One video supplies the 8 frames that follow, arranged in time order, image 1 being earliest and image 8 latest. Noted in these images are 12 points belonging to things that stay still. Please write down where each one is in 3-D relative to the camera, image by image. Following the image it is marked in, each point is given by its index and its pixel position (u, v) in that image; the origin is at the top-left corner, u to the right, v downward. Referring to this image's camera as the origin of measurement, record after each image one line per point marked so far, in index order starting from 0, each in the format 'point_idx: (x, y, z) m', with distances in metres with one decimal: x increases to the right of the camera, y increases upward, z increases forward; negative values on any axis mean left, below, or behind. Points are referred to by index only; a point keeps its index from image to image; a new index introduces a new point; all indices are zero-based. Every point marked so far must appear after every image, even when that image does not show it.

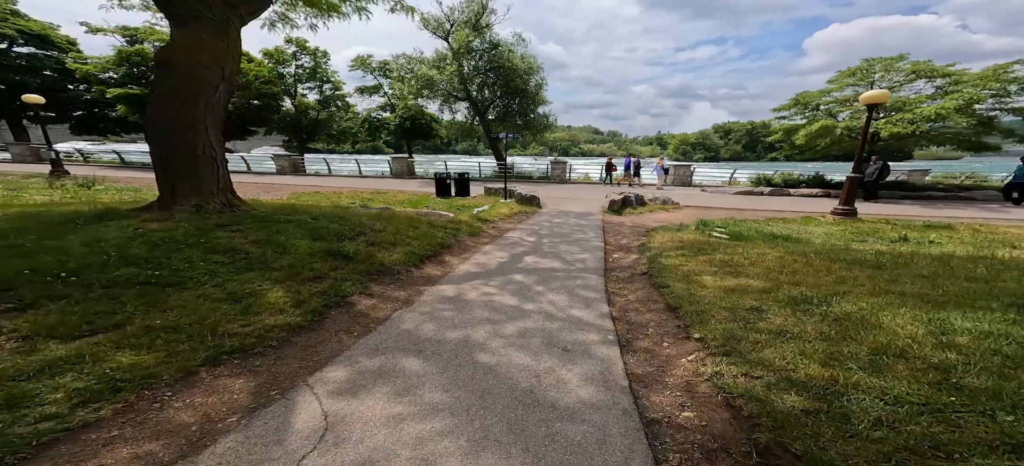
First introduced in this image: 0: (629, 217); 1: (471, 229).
0: (+4.2, +0.6, +12.9) m
1: (-1.0, +0.1, +9.0) m
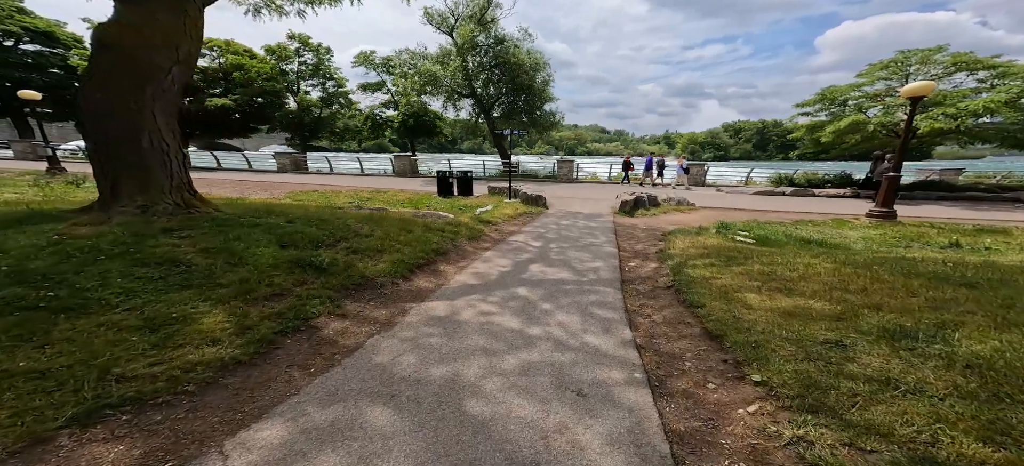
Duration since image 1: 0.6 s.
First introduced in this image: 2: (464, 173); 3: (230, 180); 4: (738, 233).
0: (+4.4, +0.5, +12.0) m
1: (-0.9, 0.0, +8.2) m
2: (-2.3, +2.9, +17.1) m
3: (-15.1, +3.0, +18.9) m
4: (+6.6, 0.0, +10.3) m
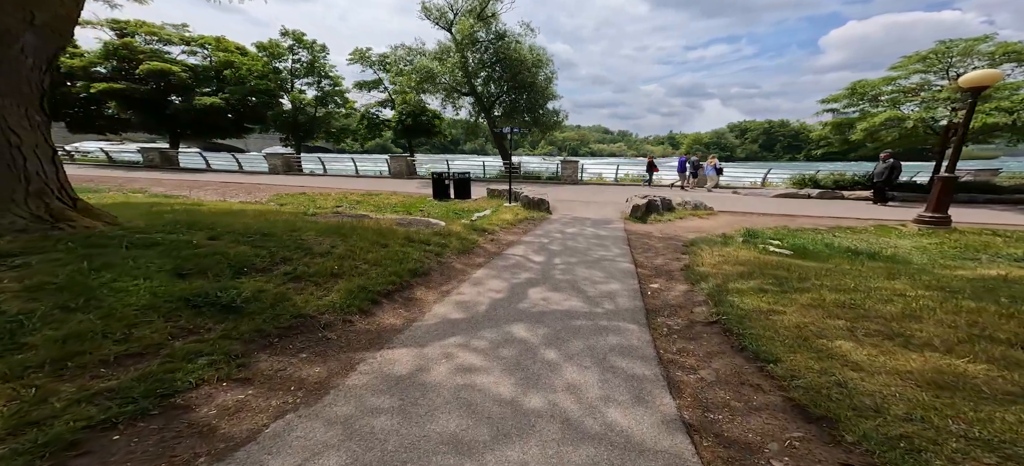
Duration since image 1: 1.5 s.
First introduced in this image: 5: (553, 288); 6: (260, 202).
0: (+4.4, +0.2, +10.7) m
1: (-1.0, -0.2, +7.0) m
2: (-2.2, +2.6, +15.8) m
3: (-15.1, +2.7, +17.8) m
4: (+6.5, -0.2, +9.0) m
5: (+0.6, -0.8, +5.3) m
6: (-8.8, +1.1, +12.4) m
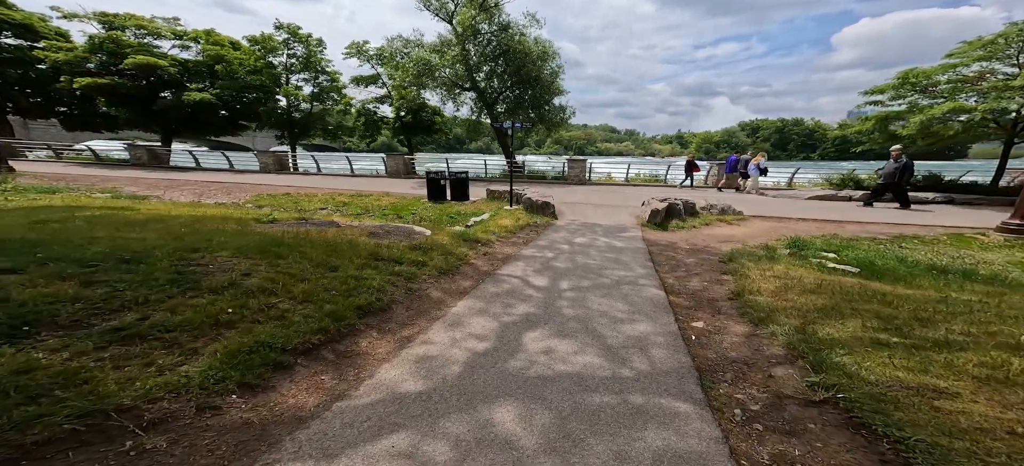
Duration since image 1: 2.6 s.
0: (+4.4, 0.0, +9.1) m
1: (-1.1, -0.5, +5.5) m
2: (-2.1, +2.4, +14.4) m
3: (-14.9, +2.6, +16.5) m
4: (+6.5, -0.4, +7.4) m
5: (+0.5, -1.0, +3.8) m
6: (-8.8, +0.9, +11.0) m
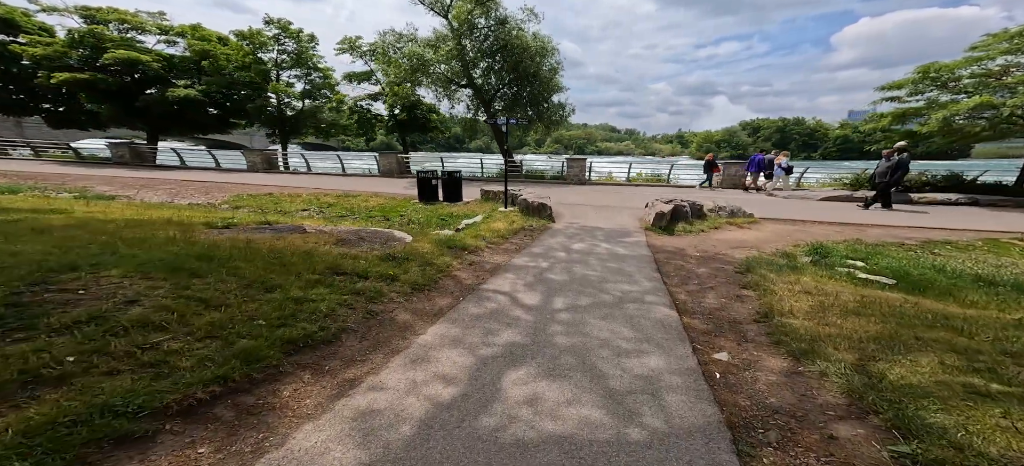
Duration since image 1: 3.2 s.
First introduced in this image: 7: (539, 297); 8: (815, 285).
0: (+4.2, -0.1, +8.4) m
1: (-1.2, -0.6, +4.7) m
2: (-2.3, +2.3, +13.6) m
3: (-15.1, +2.5, +15.8) m
4: (+6.3, -0.6, +6.6) m
5: (+0.3, -1.2, +3.0) m
6: (-9.0, +0.8, +10.3) m
7: (+0.3, -0.8, +4.6) m
8: (+4.3, -0.8, +5.0) m
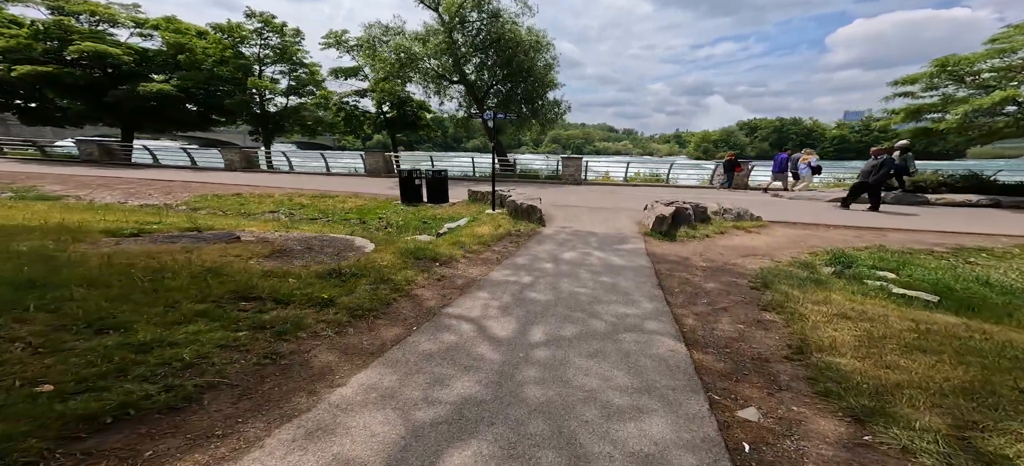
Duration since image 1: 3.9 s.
0: (+3.8, -0.2, +7.5) m
1: (-1.6, -0.7, +3.8) m
2: (-2.7, +2.2, +12.7) m
3: (-15.5, +2.3, +14.8) m
4: (+6.0, -0.7, +5.8) m
5: (0.0, -1.3, +2.1) m
6: (-9.3, +0.7, +9.3) m
7: (0.0, -1.0, +3.7) m
8: (+4.0, -0.9, +4.1) m
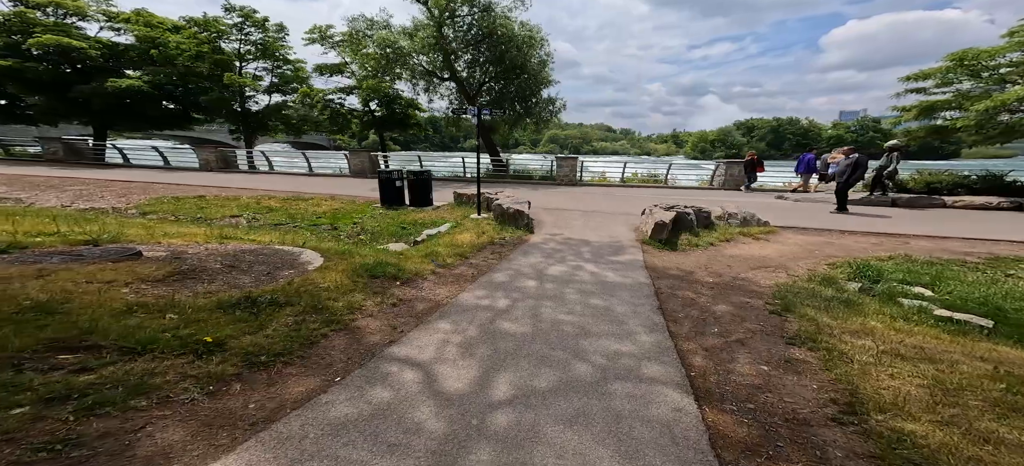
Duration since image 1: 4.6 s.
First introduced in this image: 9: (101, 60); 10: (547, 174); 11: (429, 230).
0: (+3.5, -0.4, +6.7) m
1: (-1.9, -0.9, +2.9) m
2: (-3.1, +2.0, +11.8) m
3: (-16.0, +2.1, +13.8) m
4: (+5.6, -0.8, +5.0) m
5: (-0.3, -1.4, +1.2) m
6: (-9.7, +0.5, +8.4) m
7: (-0.3, -1.1, +2.8) m
8: (+3.6, -1.0, +3.3) m
9: (-22.3, +9.5, +19.2) m
10: (+1.8, +3.1, +18.6) m
11: (-2.1, +0.1, +8.7) m
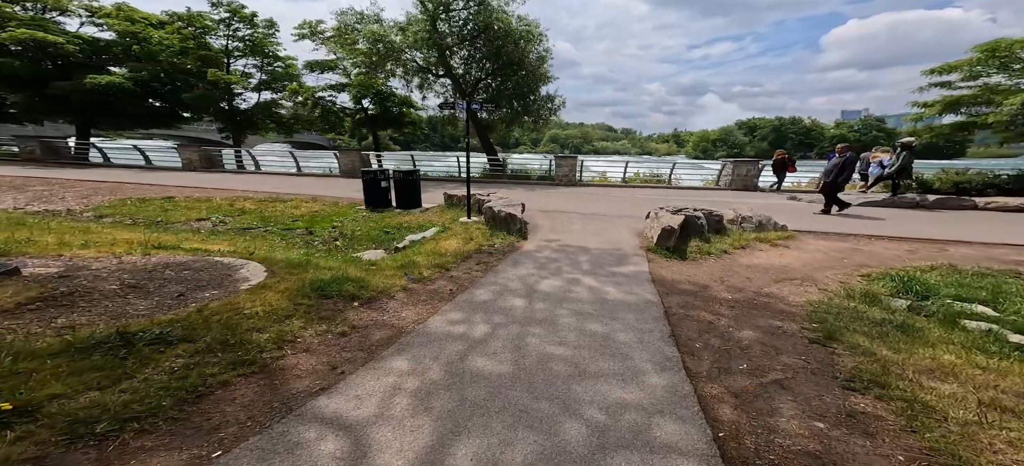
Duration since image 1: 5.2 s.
0: (+3.2, -0.5, +5.8) m
1: (-2.1, -1.0, +2.1) m
2: (-3.3, +1.9, +11.0) m
3: (-16.1, +2.0, +13.0) m
4: (+5.4, -0.9, +4.1) m
5: (-0.5, -1.6, +0.4) m
6: (-9.9, +0.4, +7.6) m
7: (-0.5, -1.2, +2.0) m
8: (+3.4, -1.1, +2.5) m
9: (-22.5, +9.3, +18.5) m
10: (+1.6, +3.0, +17.8) m
11: (-2.3, 0.0, +7.9) m
